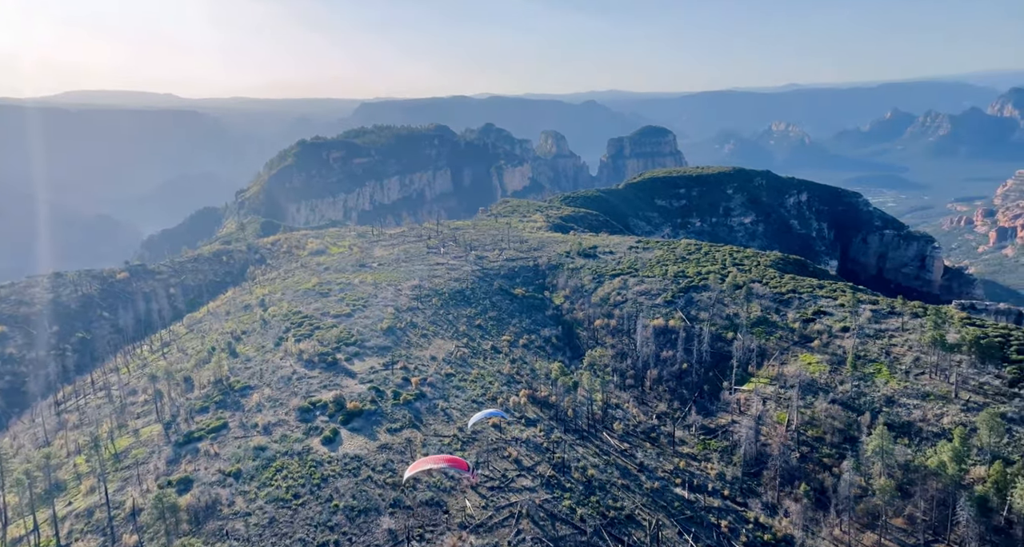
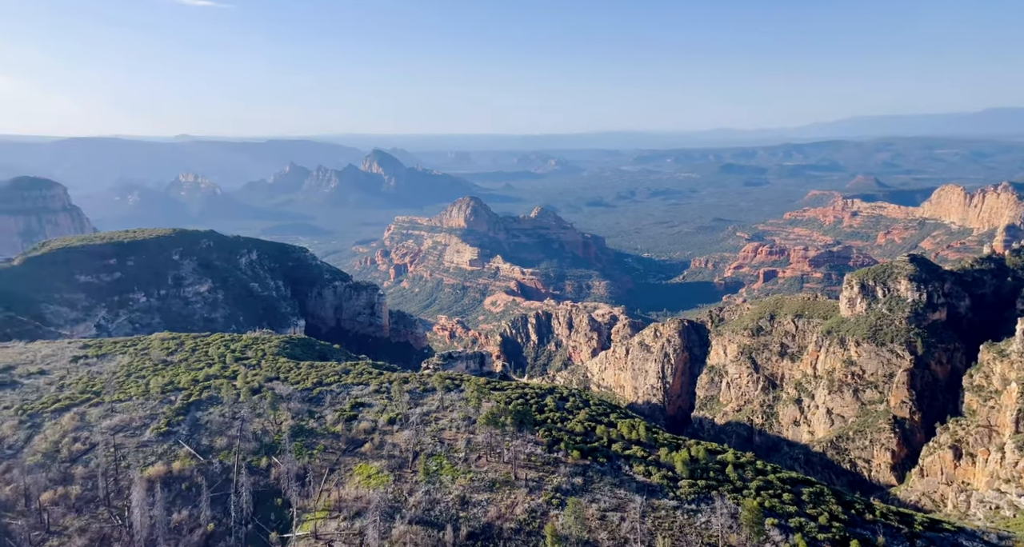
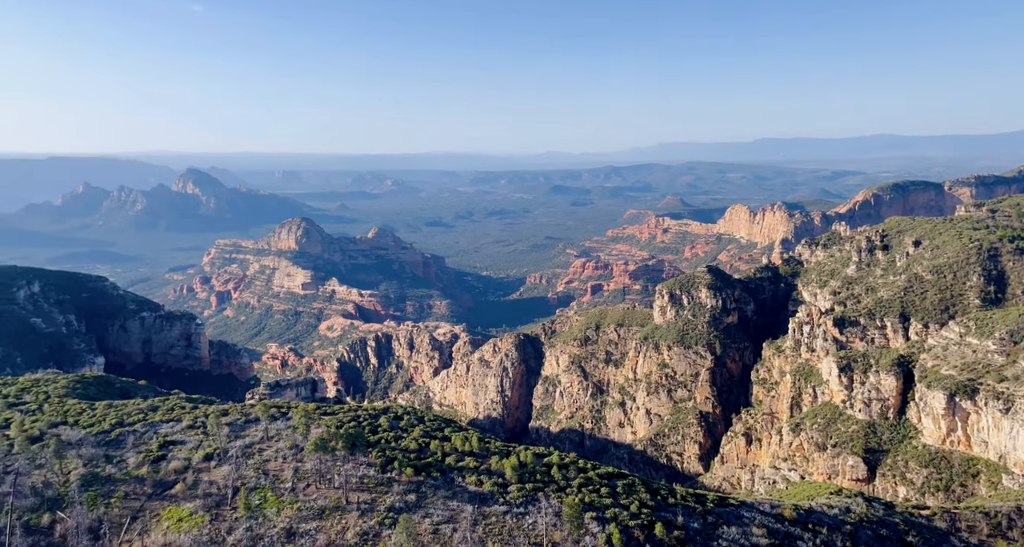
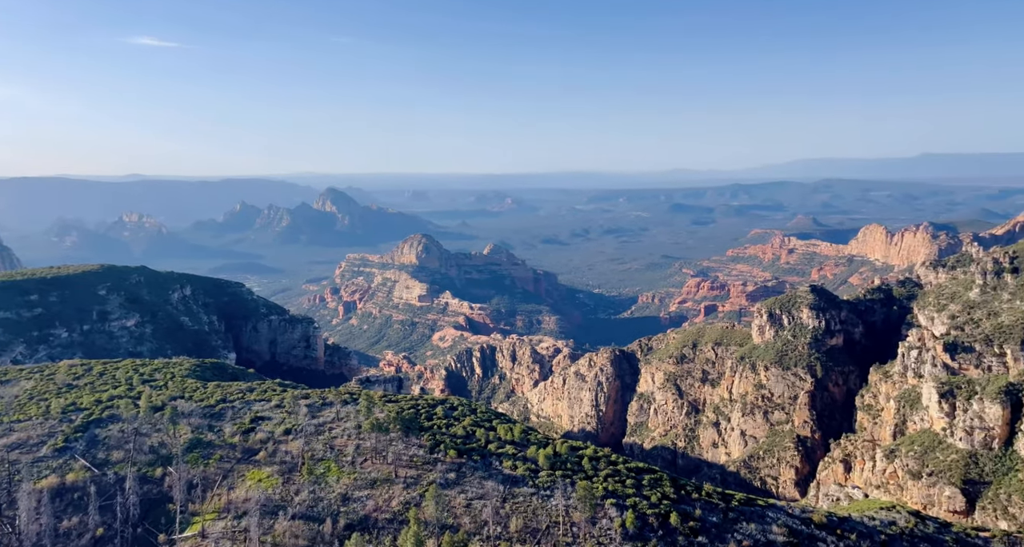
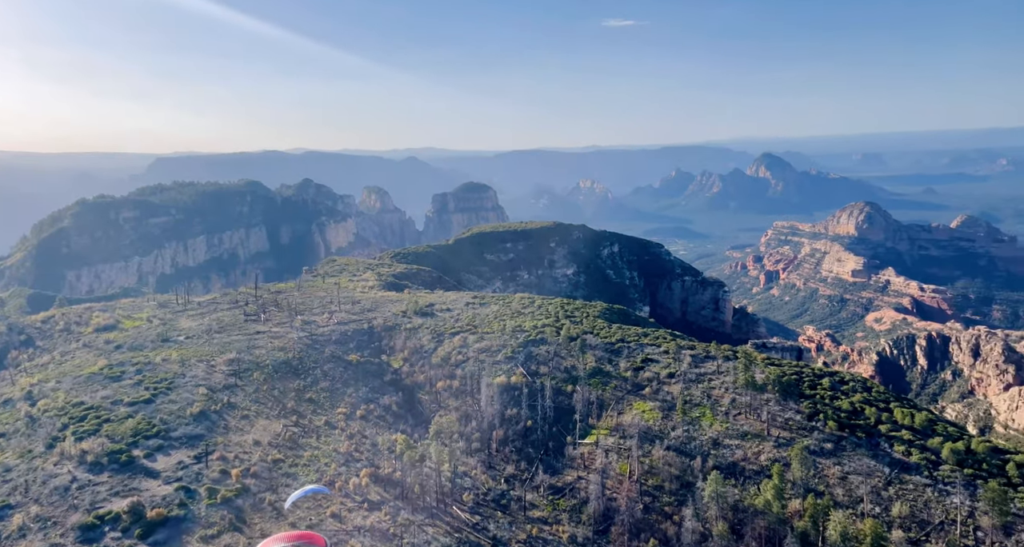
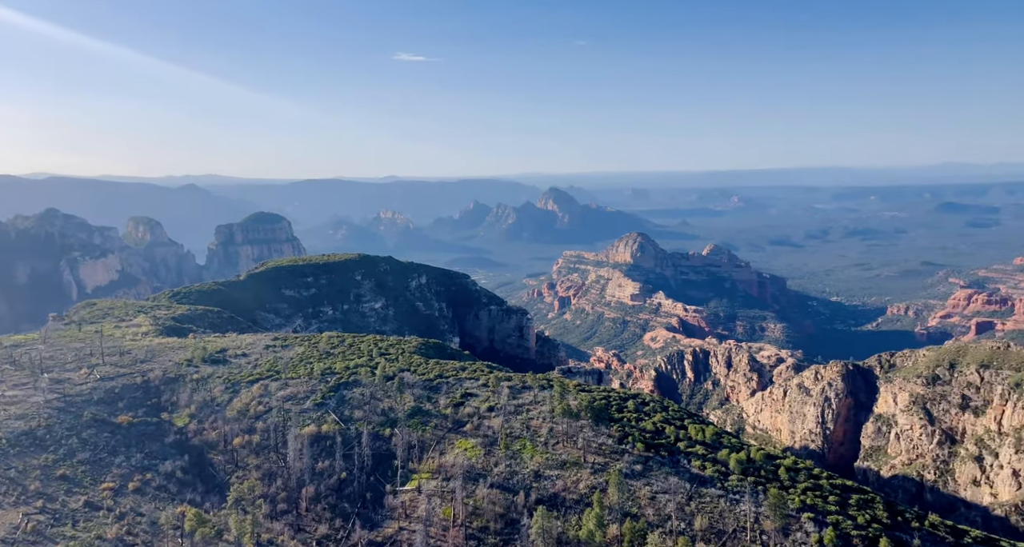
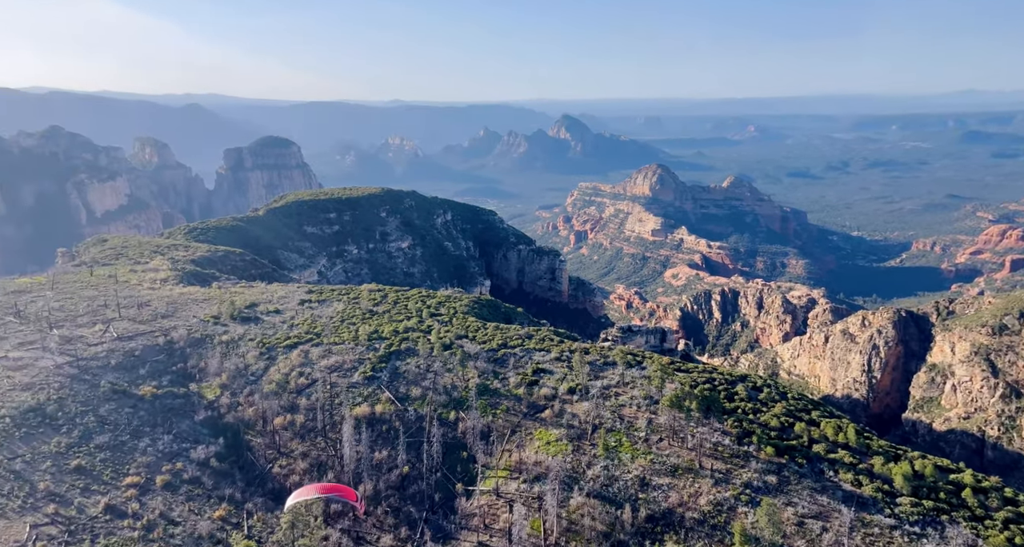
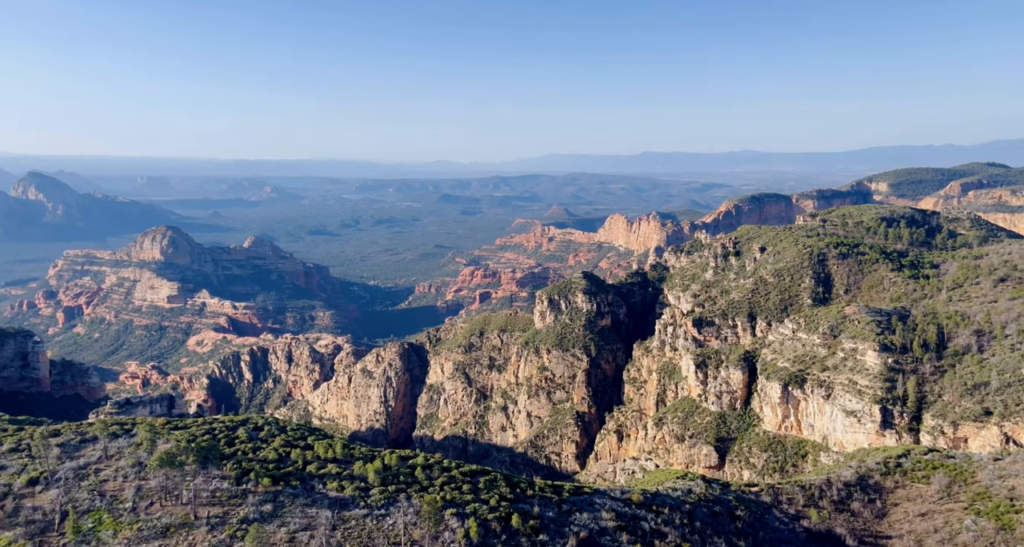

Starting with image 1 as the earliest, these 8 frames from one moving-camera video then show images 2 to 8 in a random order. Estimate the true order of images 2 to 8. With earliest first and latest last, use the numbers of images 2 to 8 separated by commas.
5, 6, 4, 8, 3, 2, 7
